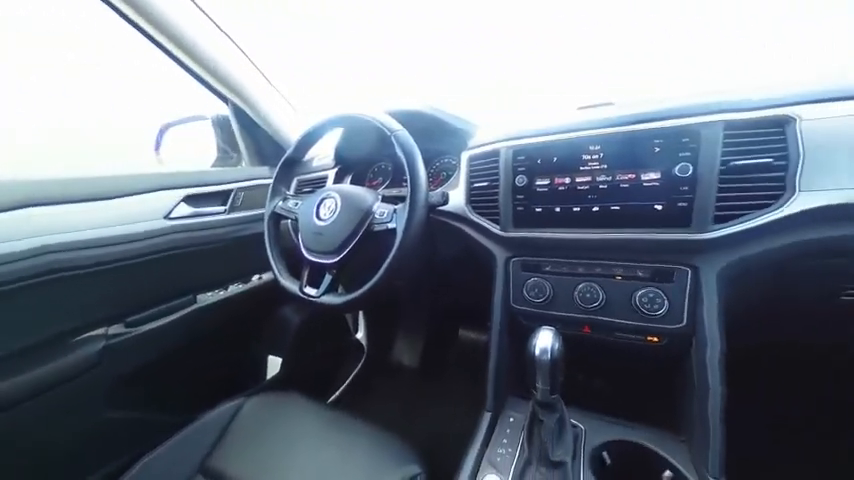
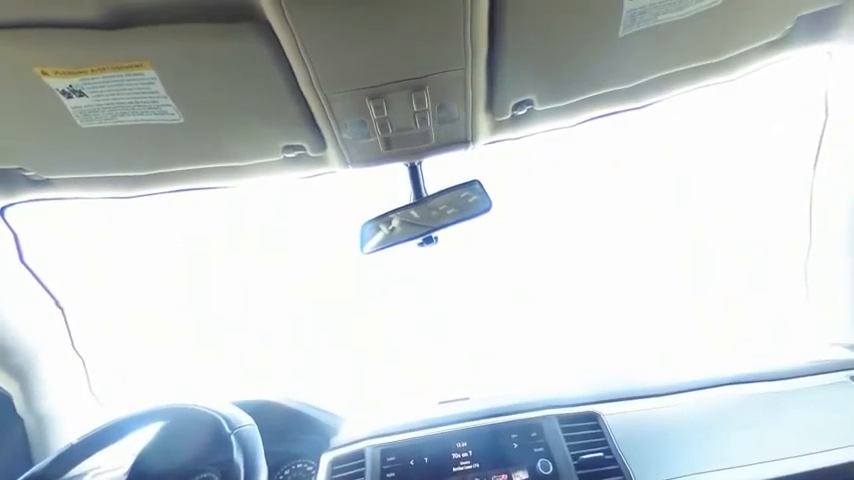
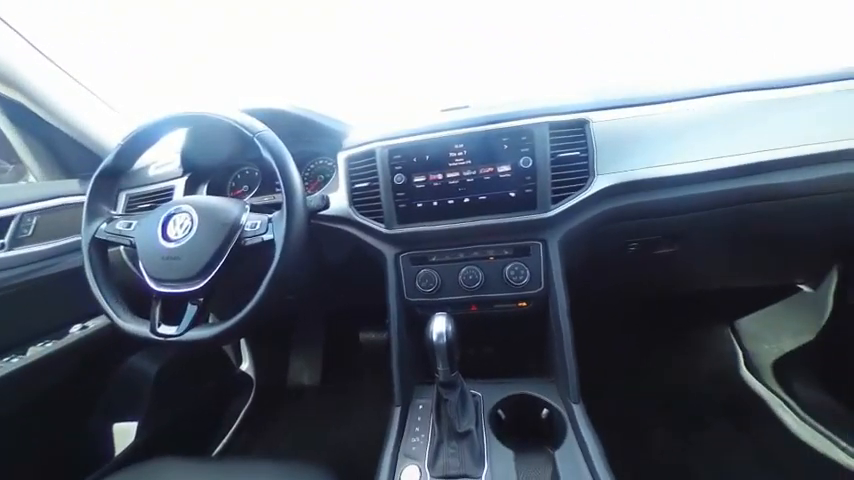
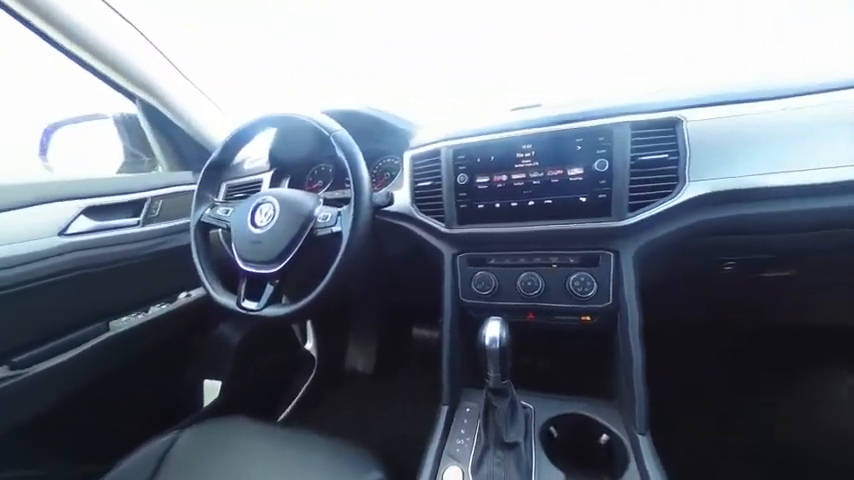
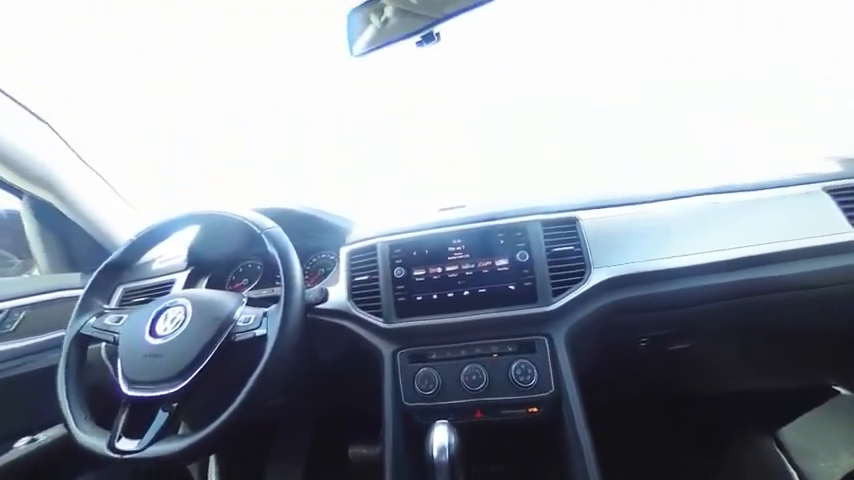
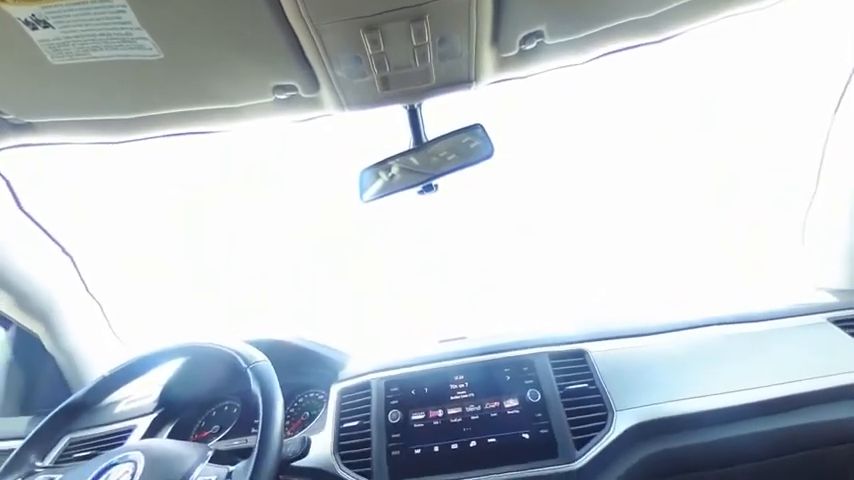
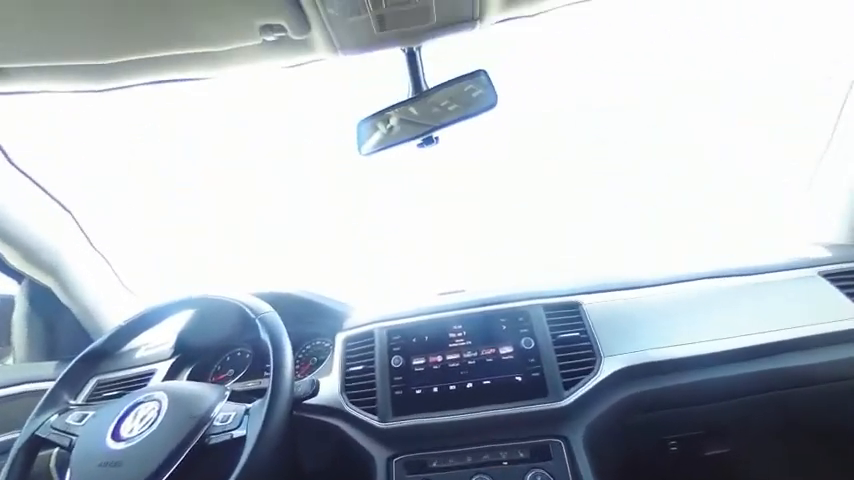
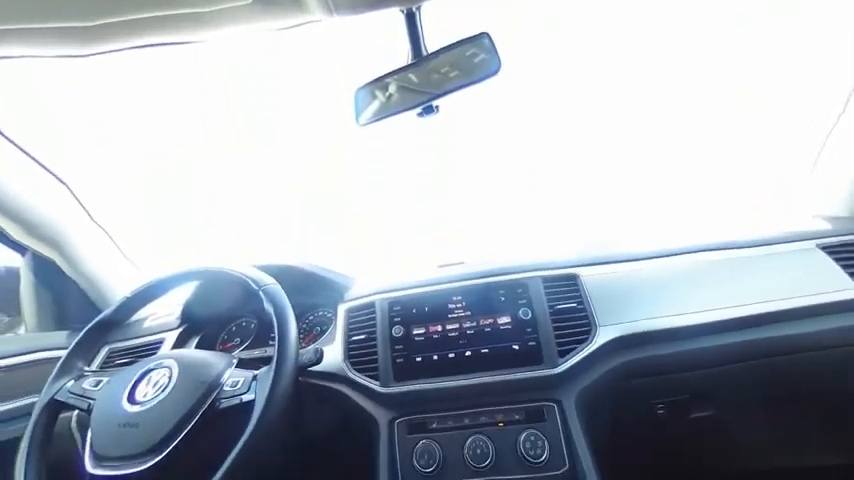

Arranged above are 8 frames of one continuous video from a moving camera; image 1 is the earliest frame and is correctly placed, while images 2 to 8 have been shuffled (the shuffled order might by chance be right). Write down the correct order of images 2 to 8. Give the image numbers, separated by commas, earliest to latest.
4, 3, 5, 7, 2, 6, 8
